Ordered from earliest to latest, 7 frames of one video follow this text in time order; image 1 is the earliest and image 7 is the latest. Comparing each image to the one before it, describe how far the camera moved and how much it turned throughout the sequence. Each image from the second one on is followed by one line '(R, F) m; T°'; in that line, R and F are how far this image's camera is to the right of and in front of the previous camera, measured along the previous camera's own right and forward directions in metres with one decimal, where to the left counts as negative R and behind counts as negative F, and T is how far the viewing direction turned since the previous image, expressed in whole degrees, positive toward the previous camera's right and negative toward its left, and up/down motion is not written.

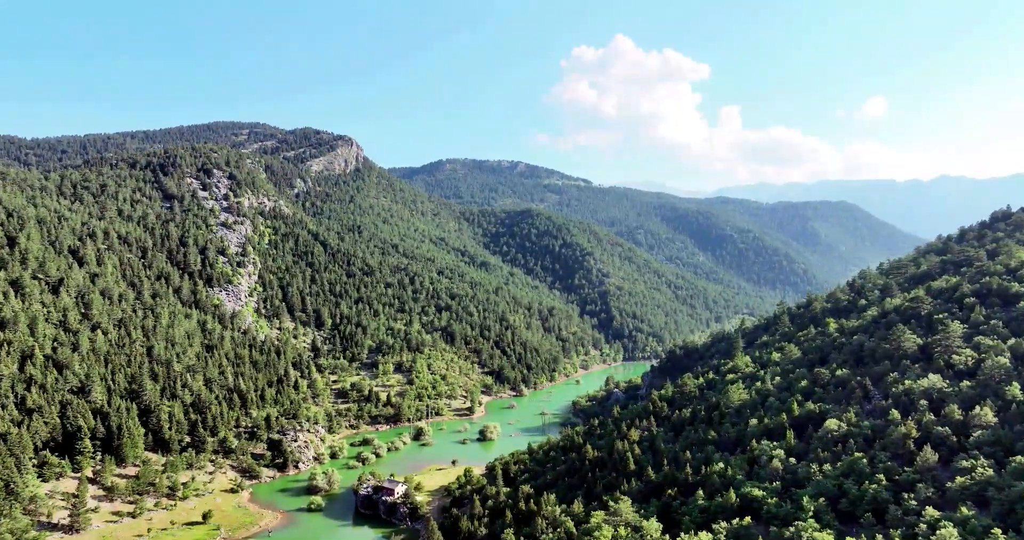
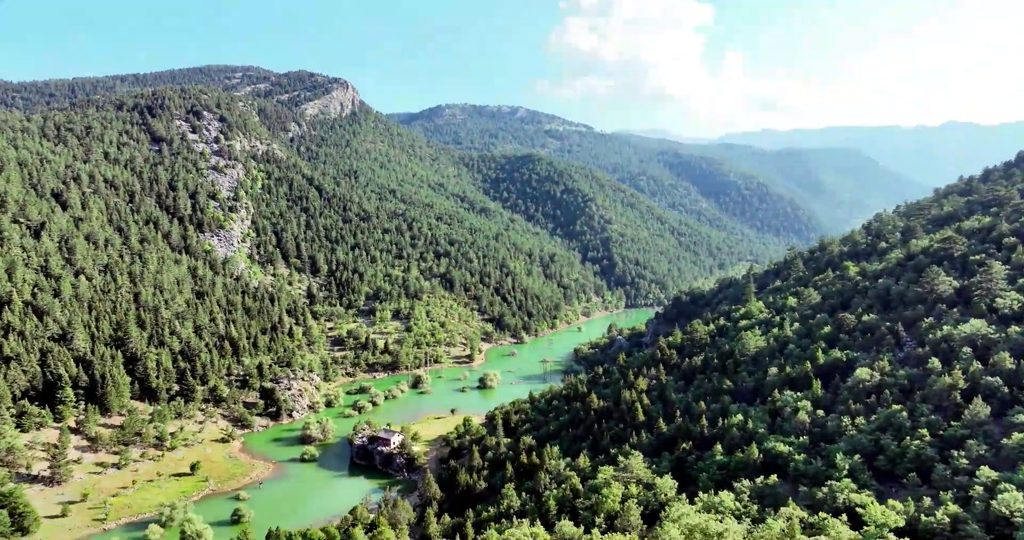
(0.0, +5.9) m; 0°
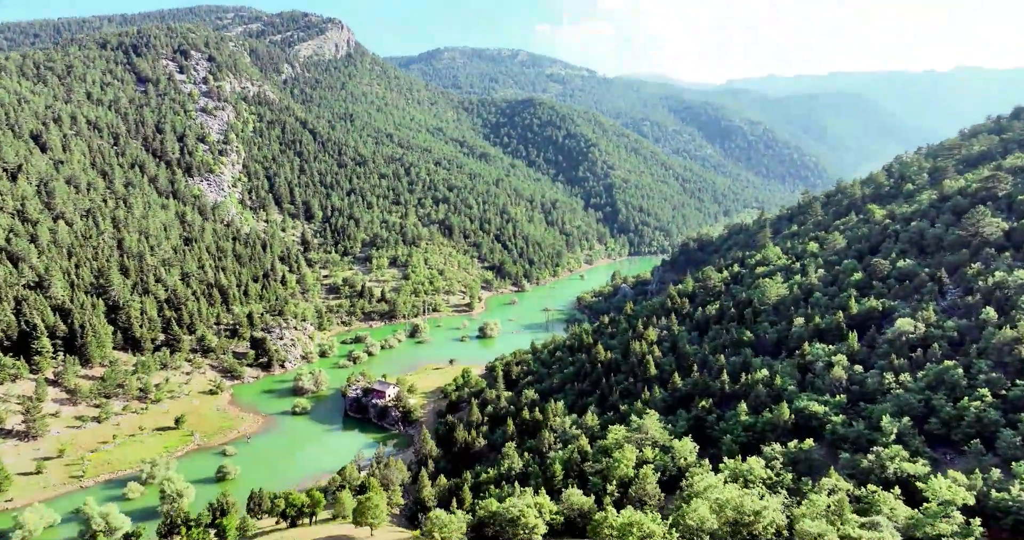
(-0.1, +6.1) m; 0°
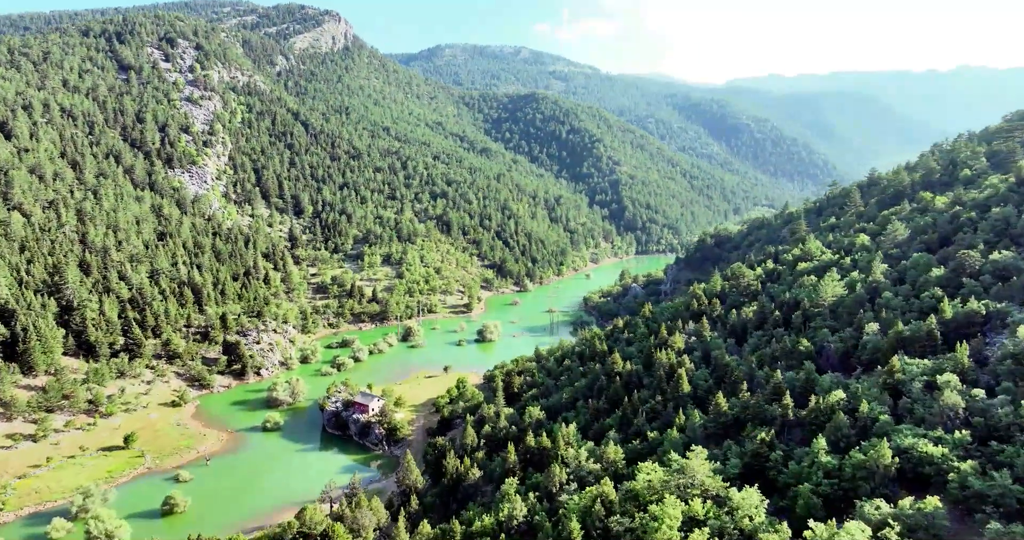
(0.0, +11.9) m; 0°
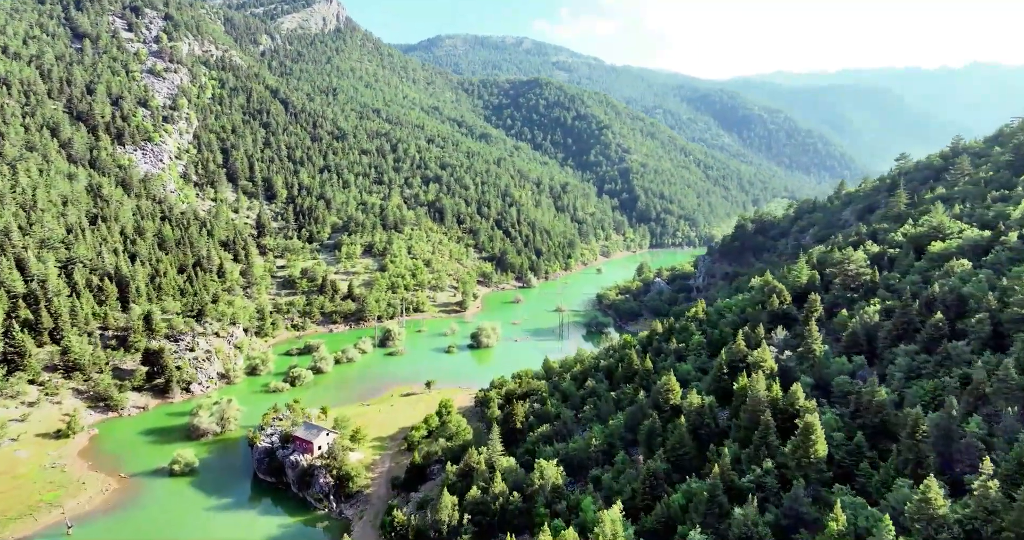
(0.0, +23.2) m; 0°
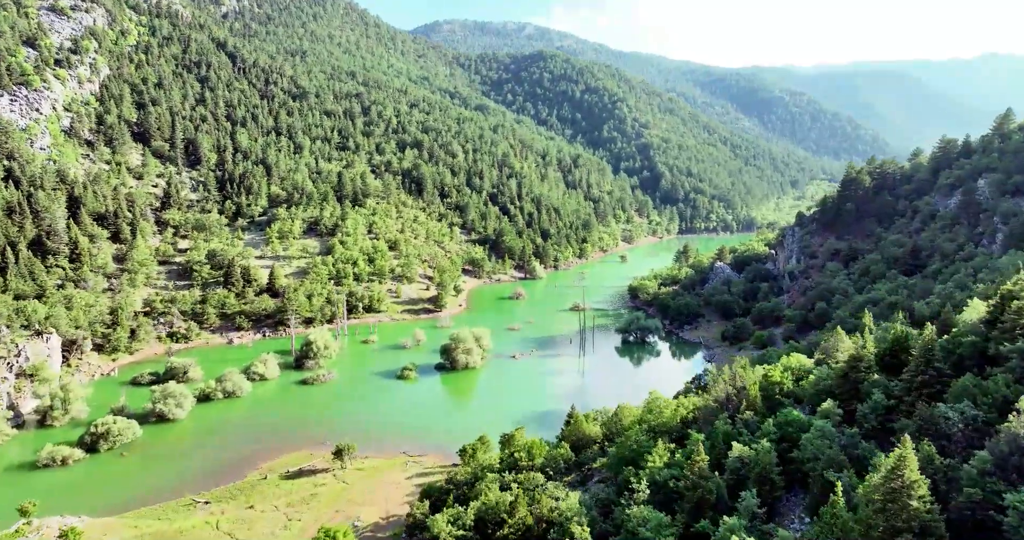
(+0.9, +40.0) m; 0°
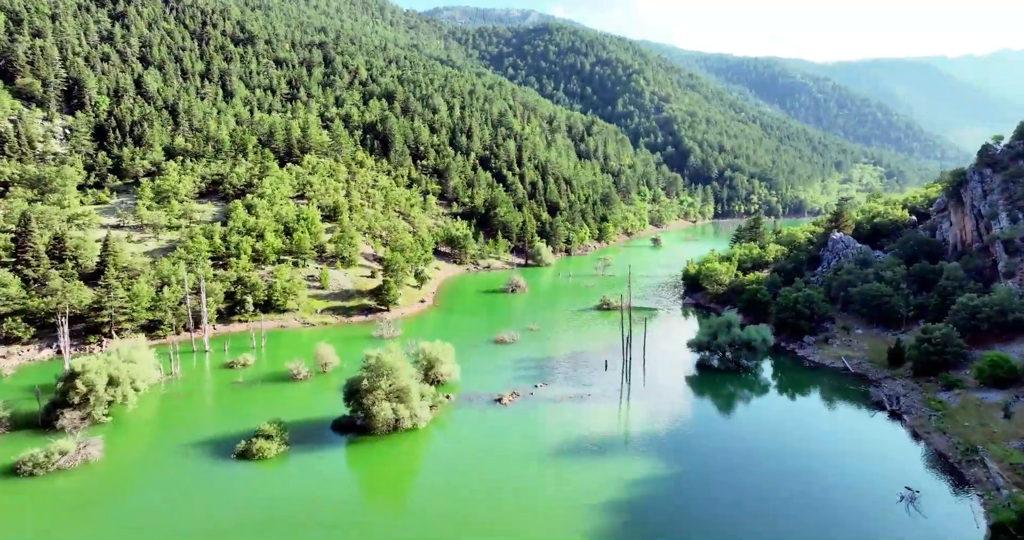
(+1.0, +34.5) m; 0°
